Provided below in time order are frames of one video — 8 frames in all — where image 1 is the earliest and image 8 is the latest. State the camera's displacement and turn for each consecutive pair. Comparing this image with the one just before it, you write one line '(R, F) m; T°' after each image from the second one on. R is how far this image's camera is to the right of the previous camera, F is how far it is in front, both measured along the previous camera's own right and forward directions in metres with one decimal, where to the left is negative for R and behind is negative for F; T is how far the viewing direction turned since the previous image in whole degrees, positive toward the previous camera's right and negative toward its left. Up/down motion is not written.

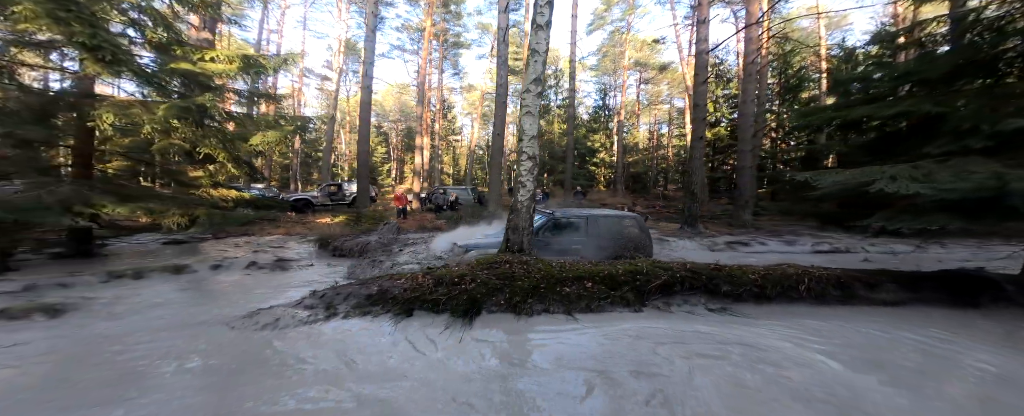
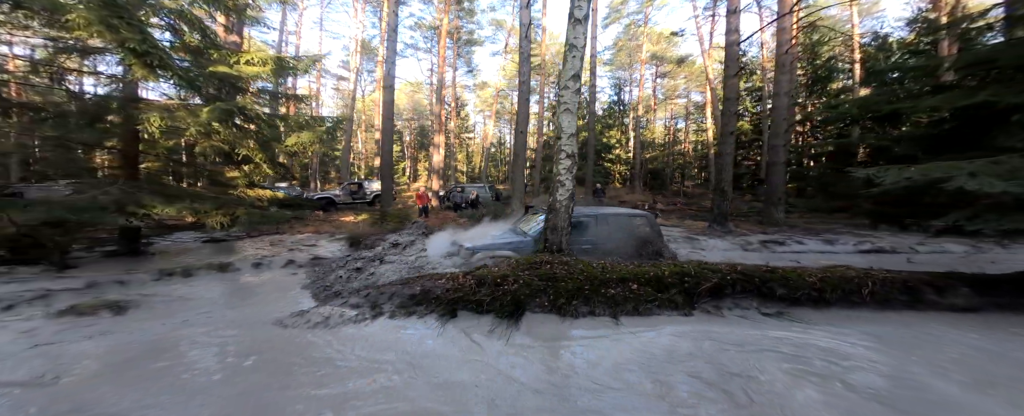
(-0.4, +0.1) m; -2°
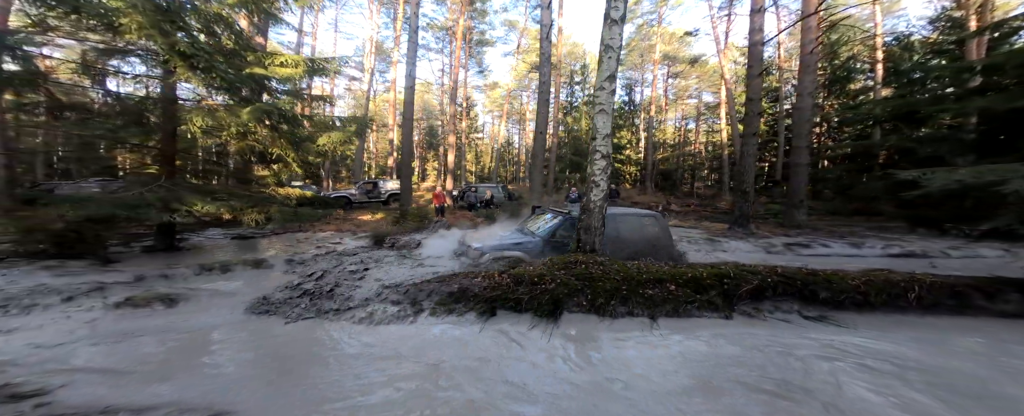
(-0.4, 0.0) m; -1°
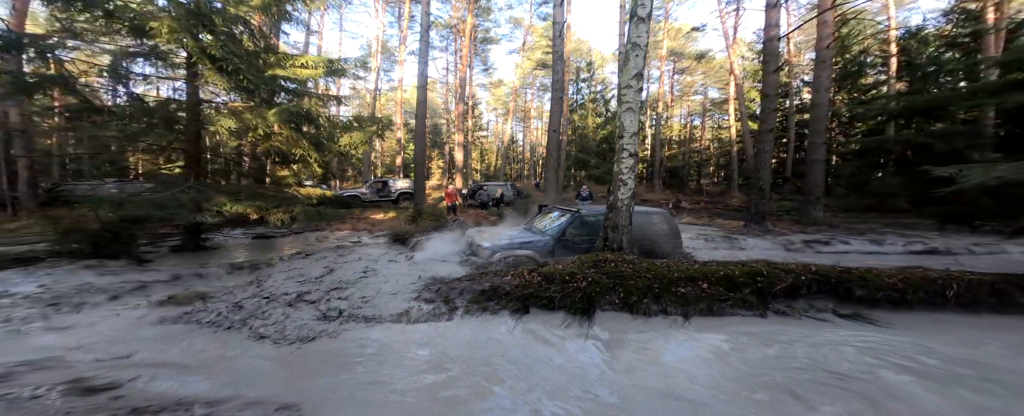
(-0.4, 0.0) m; -1°
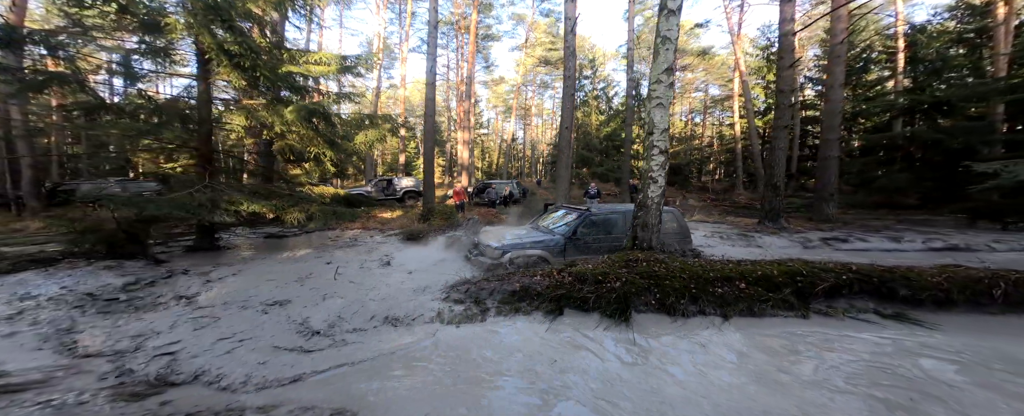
(-0.4, +0.1) m; 0°
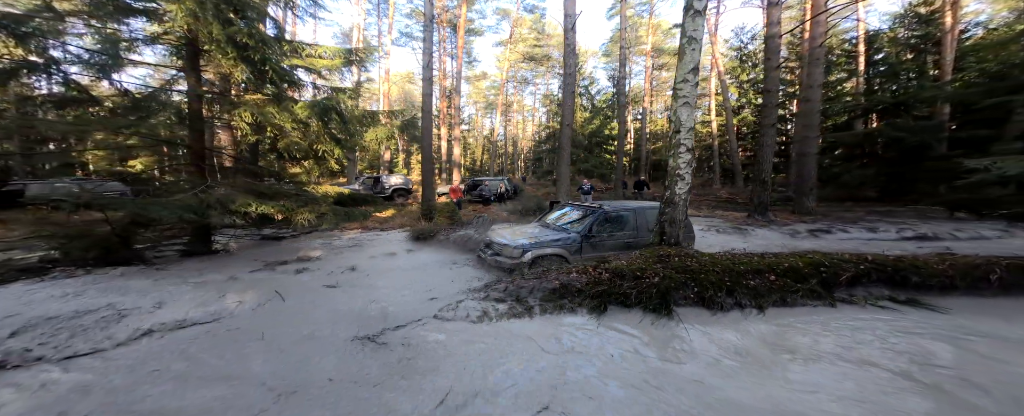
(-0.8, 0.0) m; +4°
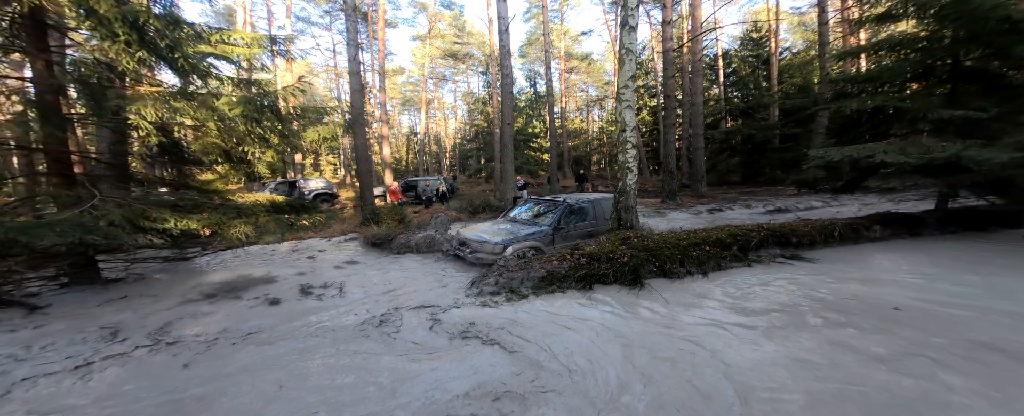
(-0.9, -0.2) m; +14°
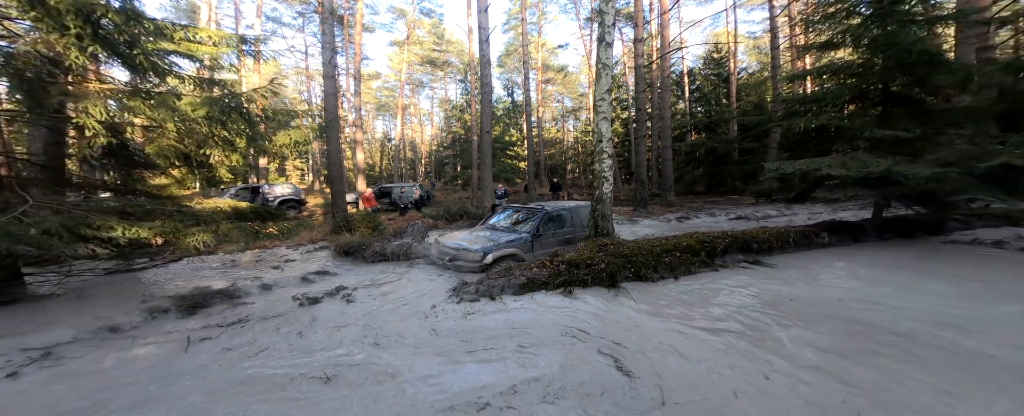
(-0.1, -0.1) m; +4°
